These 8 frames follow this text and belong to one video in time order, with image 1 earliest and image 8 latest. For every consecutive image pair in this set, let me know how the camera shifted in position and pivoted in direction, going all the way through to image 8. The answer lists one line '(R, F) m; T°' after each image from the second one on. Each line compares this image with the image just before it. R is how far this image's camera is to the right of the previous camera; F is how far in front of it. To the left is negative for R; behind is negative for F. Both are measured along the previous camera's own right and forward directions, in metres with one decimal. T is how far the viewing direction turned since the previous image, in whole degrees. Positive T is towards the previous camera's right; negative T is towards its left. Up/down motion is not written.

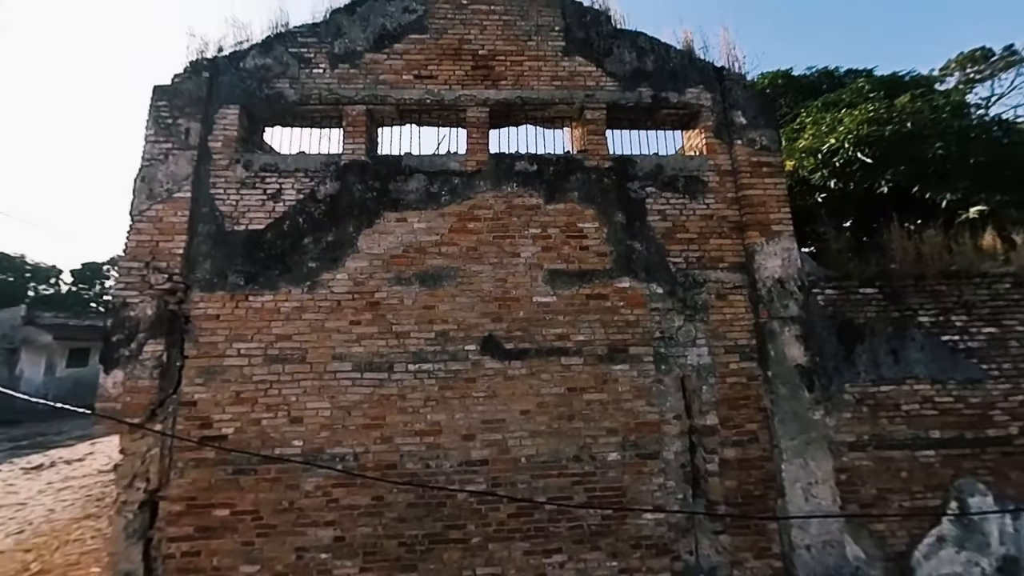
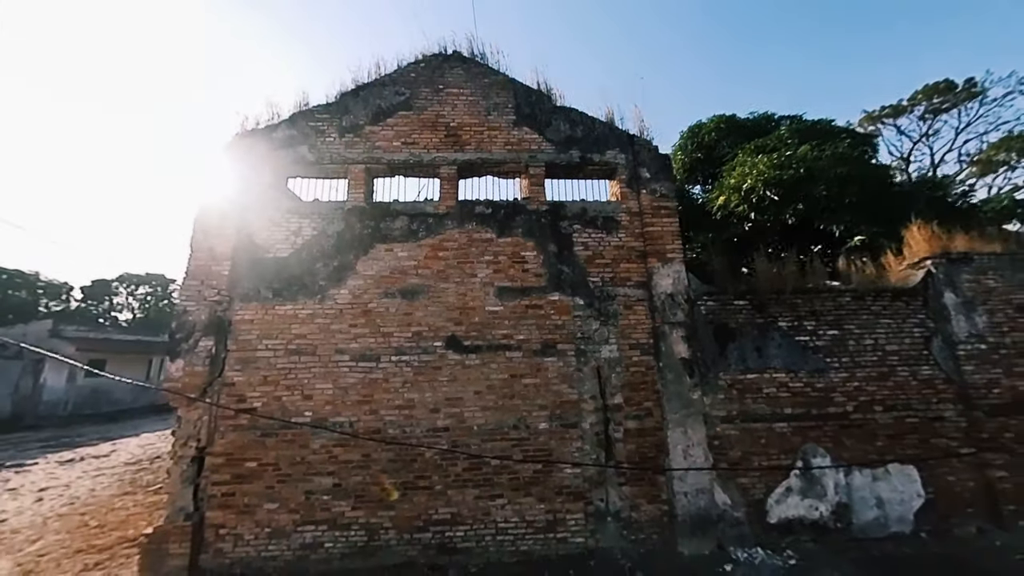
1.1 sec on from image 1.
(+0.6, -1.2) m; 0°
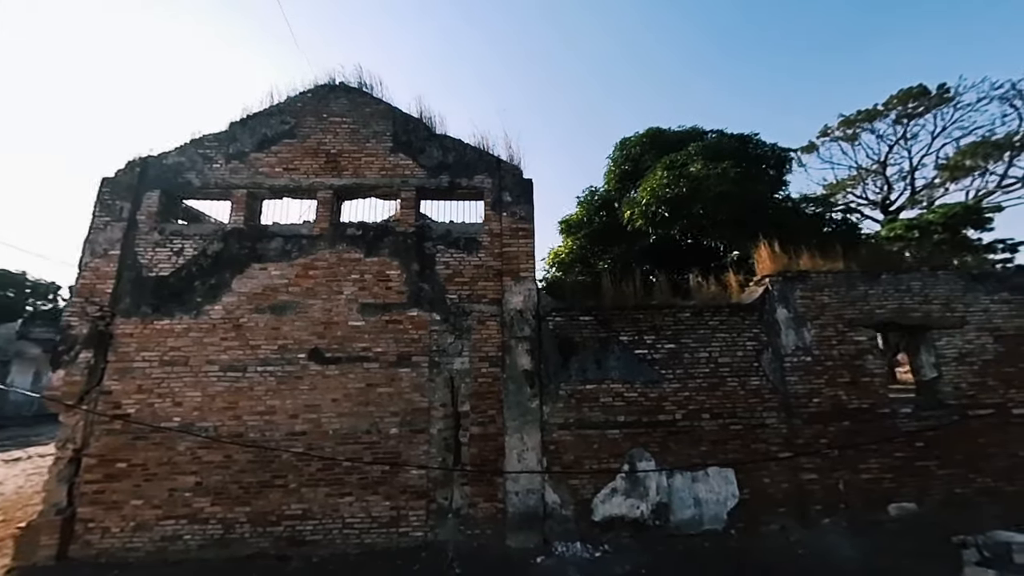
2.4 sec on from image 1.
(+2.1, -0.4) m; 0°
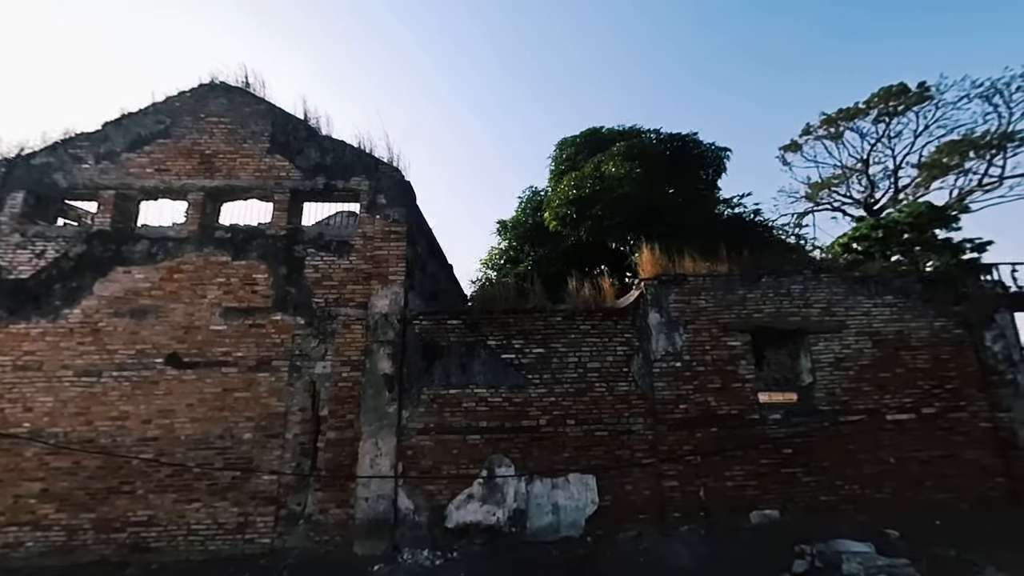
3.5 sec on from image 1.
(+2.0, +0.1) m; 0°
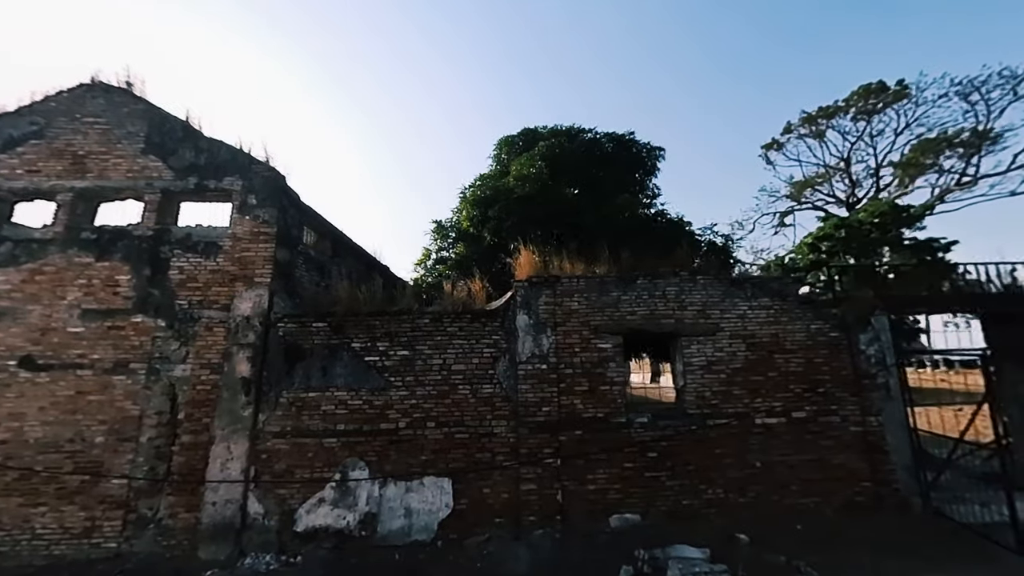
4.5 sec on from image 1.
(+2.0, 0.0) m; 0°
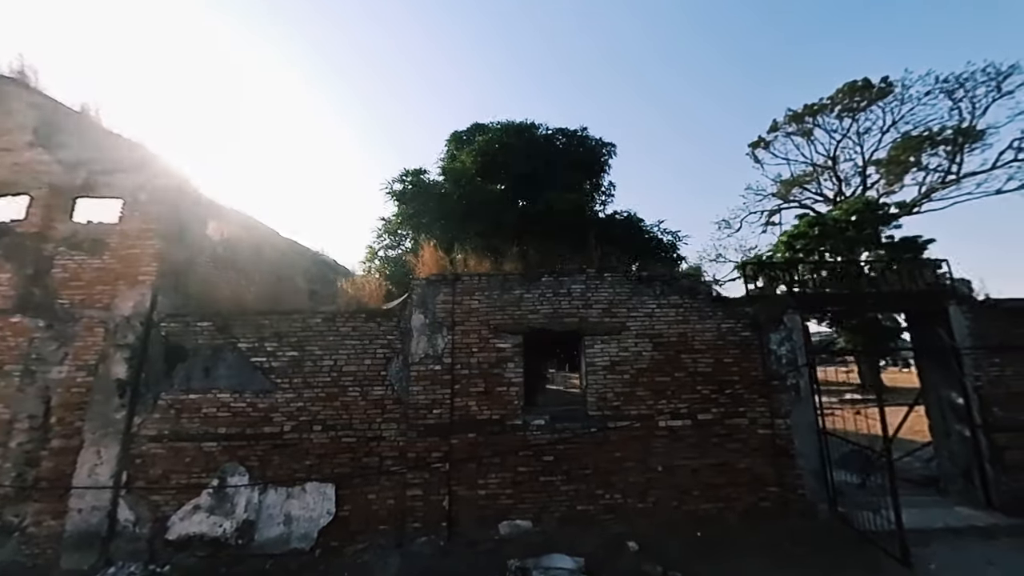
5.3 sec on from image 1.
(+1.5, +0.2) m; 0°
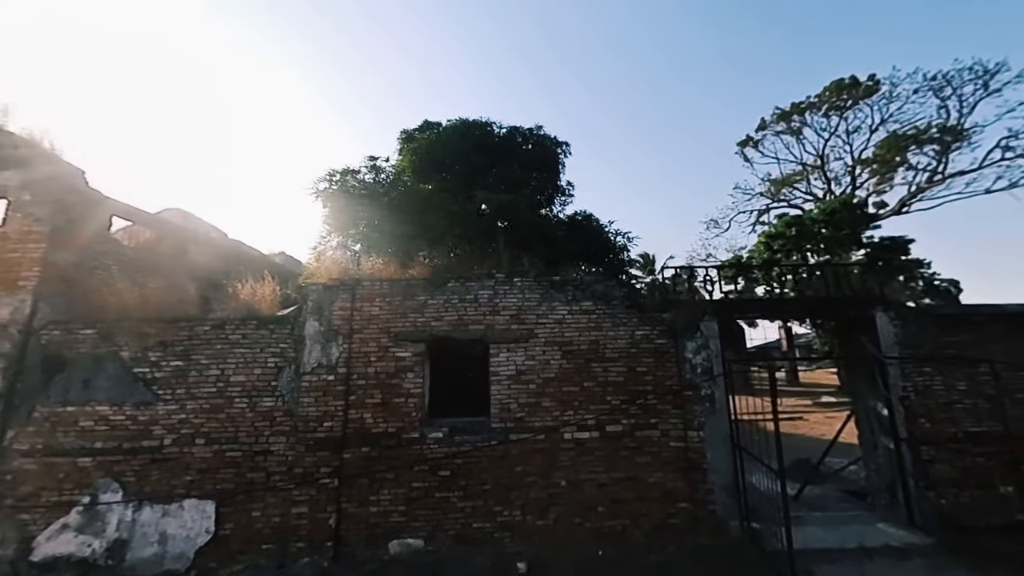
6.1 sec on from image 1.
(+1.4, +0.2) m; 0°
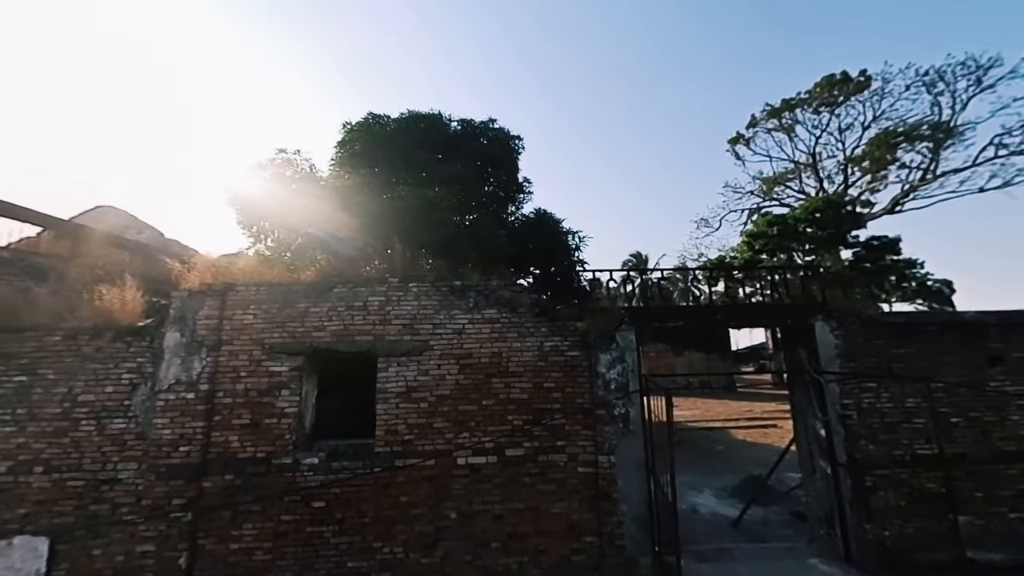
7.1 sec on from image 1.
(+1.4, +0.6) m; 0°
